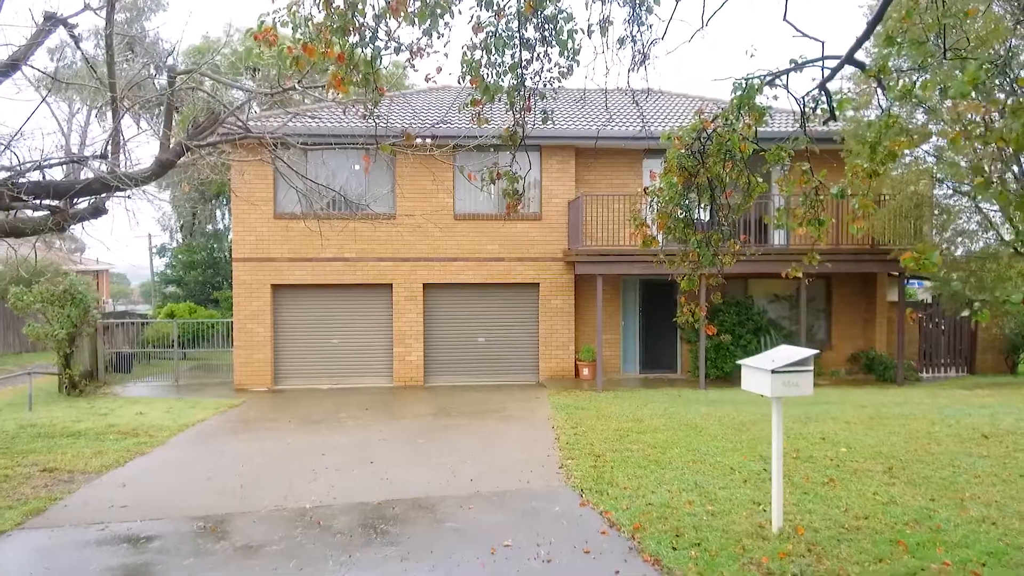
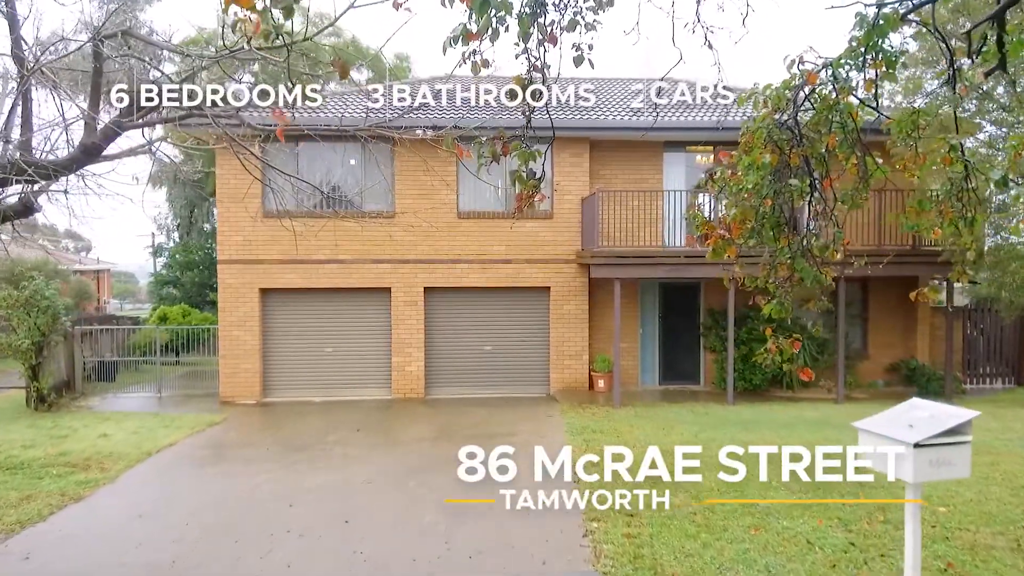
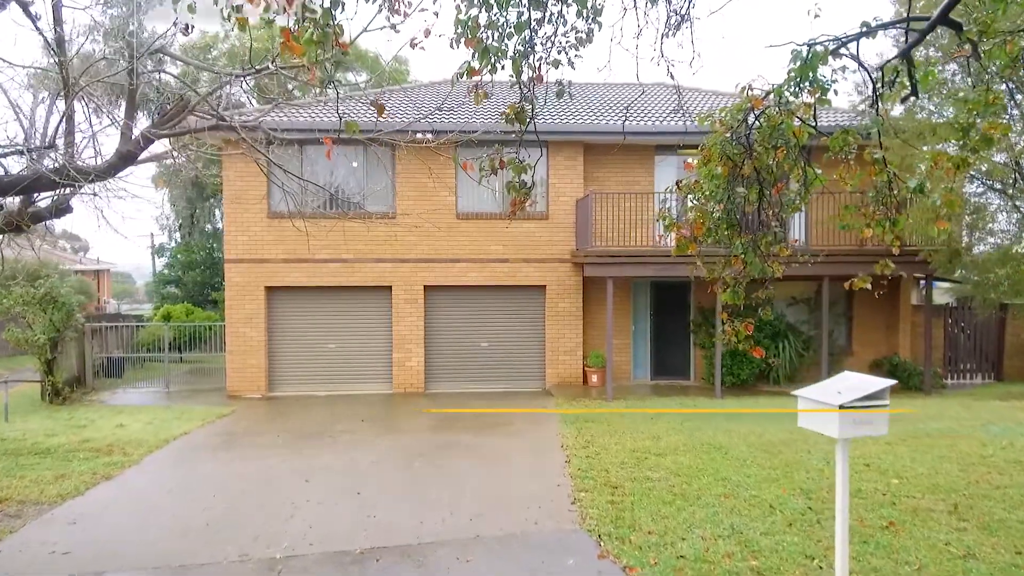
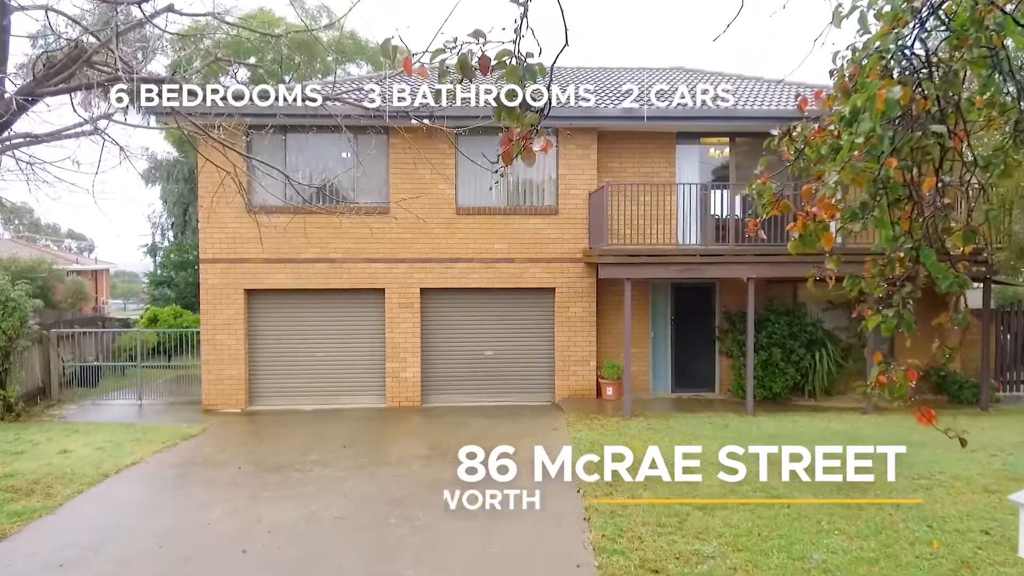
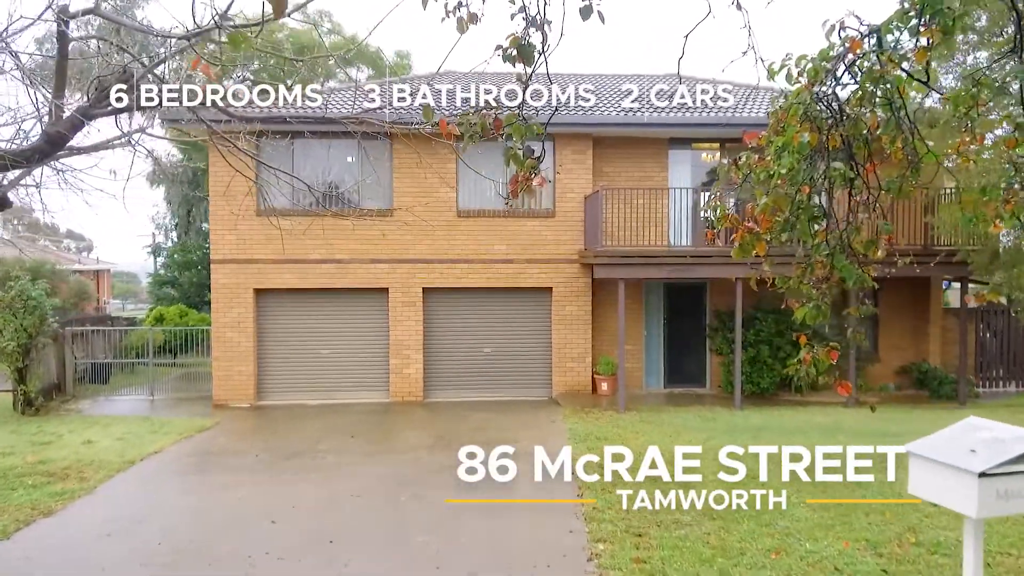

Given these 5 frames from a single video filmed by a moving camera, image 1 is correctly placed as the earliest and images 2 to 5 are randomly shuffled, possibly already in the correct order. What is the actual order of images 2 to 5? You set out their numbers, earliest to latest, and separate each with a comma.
3, 2, 5, 4
